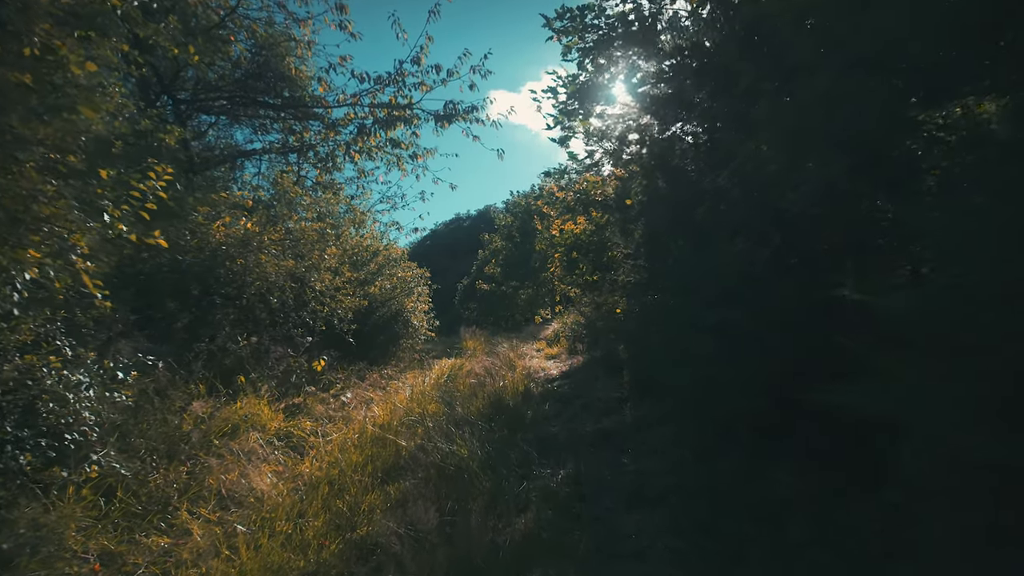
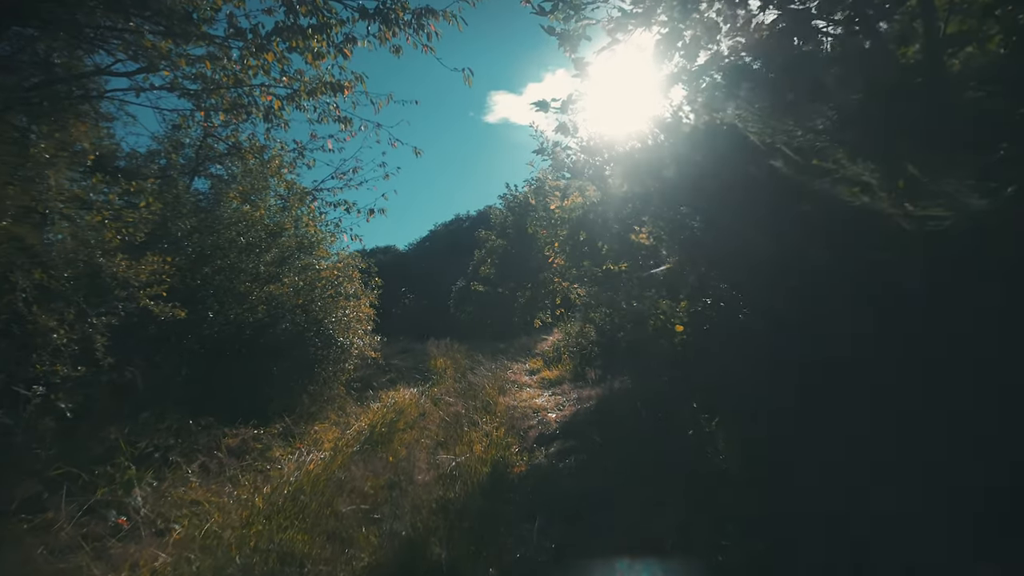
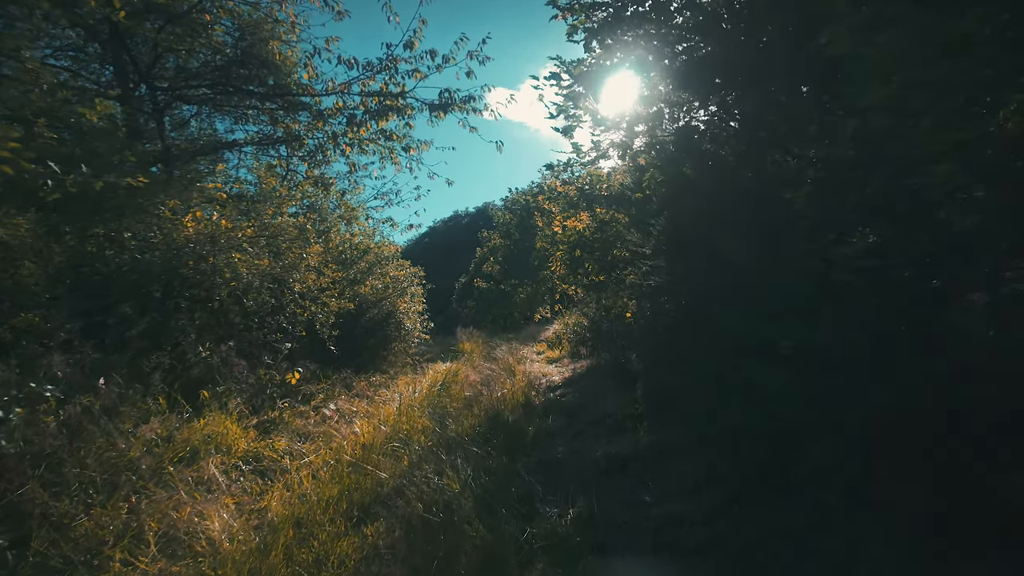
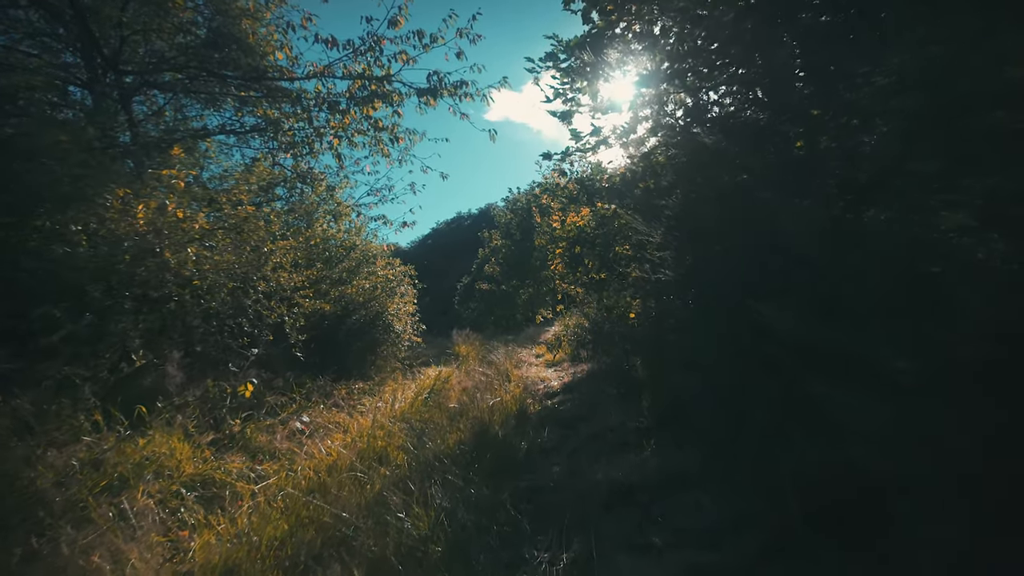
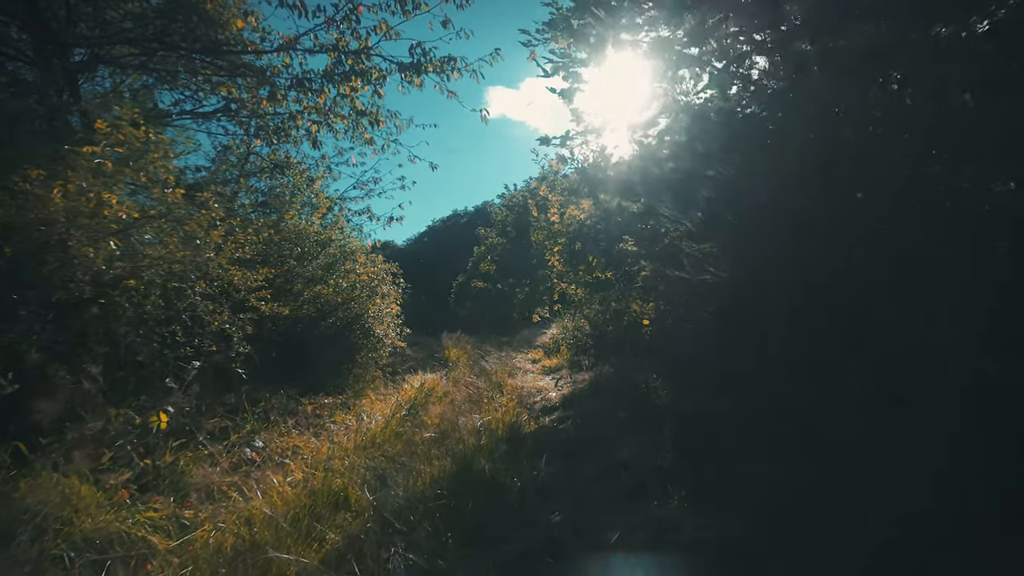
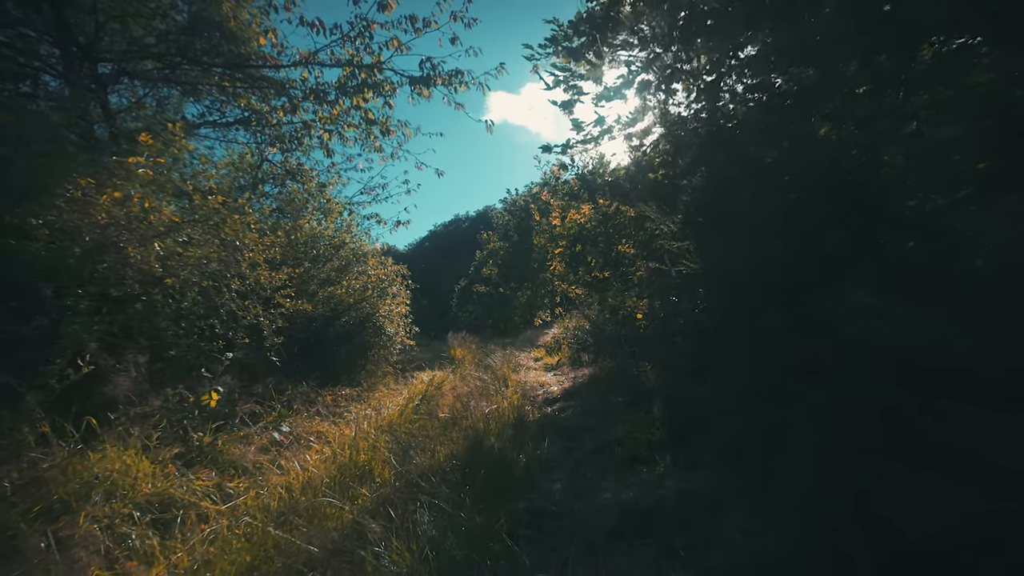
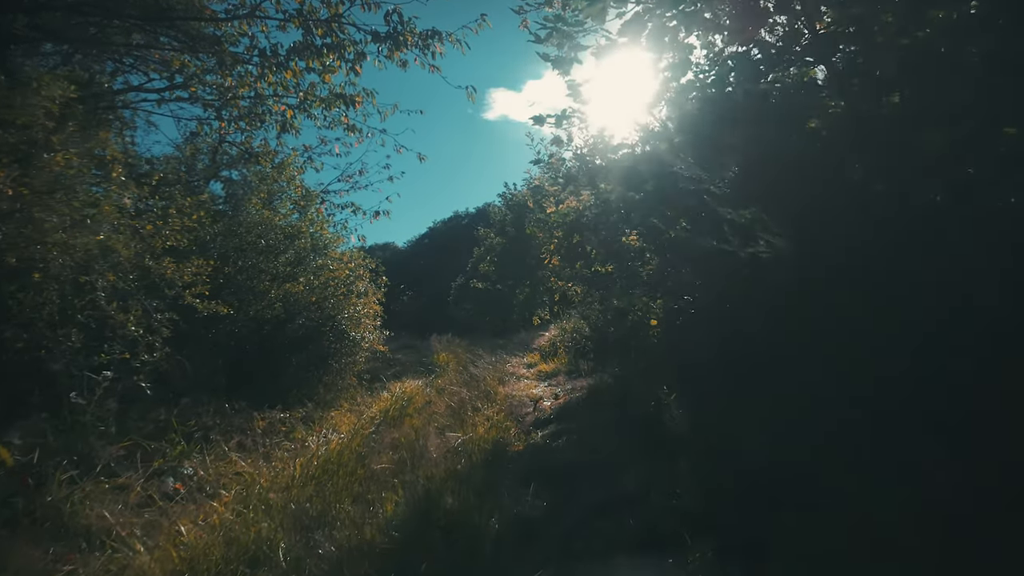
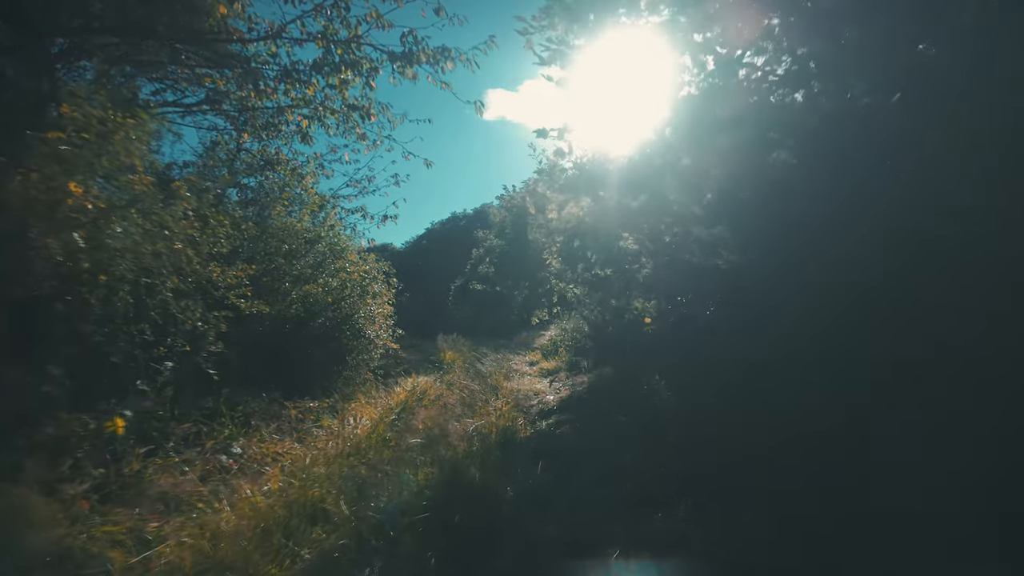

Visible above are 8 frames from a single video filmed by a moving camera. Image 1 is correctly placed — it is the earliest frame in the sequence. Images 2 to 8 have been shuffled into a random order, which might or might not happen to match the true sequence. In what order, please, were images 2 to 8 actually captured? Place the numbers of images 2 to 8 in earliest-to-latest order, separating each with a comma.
3, 4, 6, 5, 8, 7, 2
